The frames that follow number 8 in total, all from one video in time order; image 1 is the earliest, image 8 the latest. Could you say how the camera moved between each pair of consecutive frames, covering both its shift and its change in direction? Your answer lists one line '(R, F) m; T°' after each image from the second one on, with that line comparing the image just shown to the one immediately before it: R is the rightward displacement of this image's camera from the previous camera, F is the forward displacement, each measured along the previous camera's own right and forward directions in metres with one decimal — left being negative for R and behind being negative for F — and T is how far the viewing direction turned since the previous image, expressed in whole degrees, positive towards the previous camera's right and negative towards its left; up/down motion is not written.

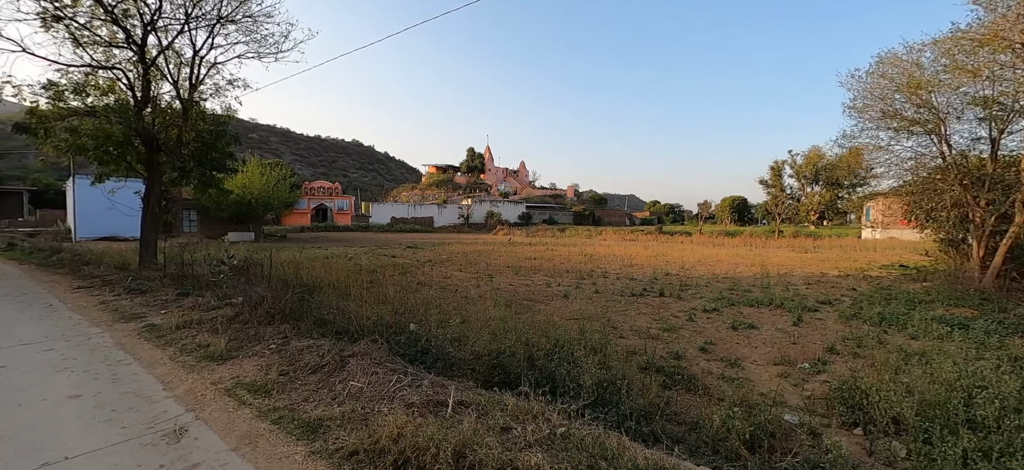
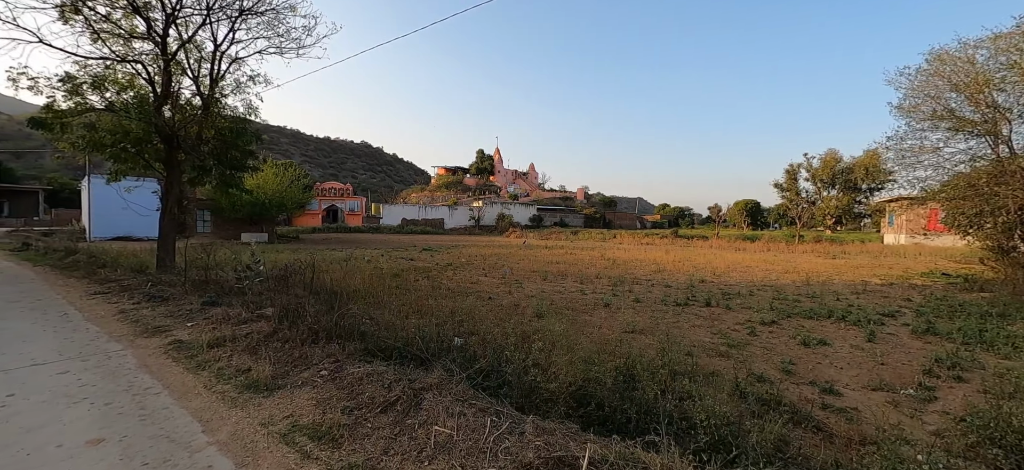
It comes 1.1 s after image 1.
(-0.6, +0.6) m; -1°
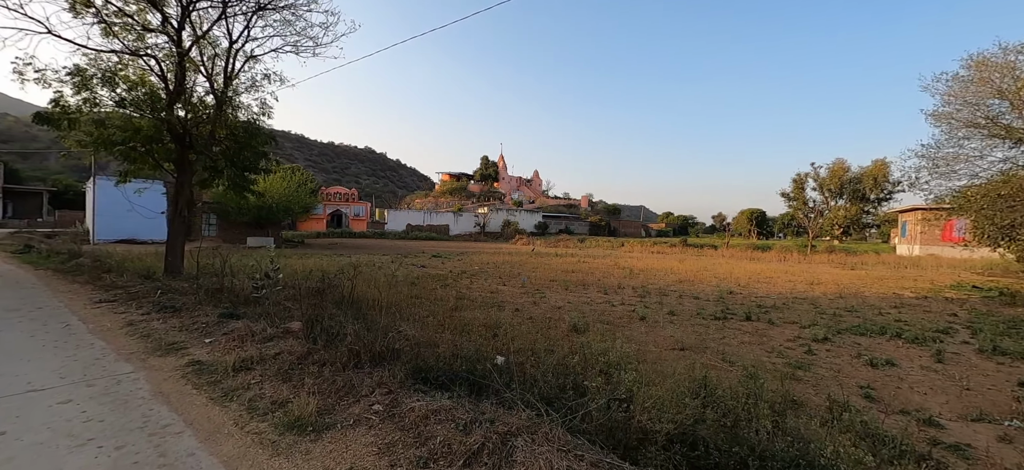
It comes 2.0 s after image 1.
(-0.5, +0.5) m; 0°
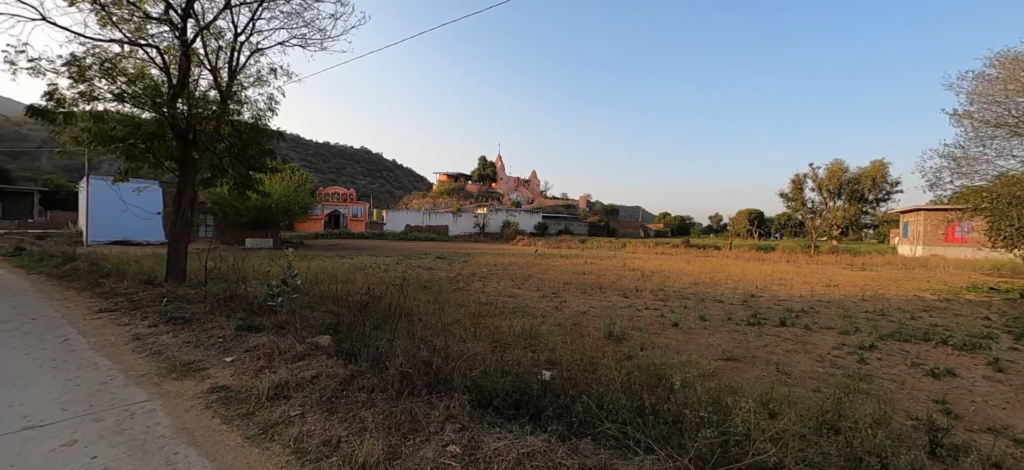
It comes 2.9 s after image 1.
(-0.5, +0.4) m; +1°
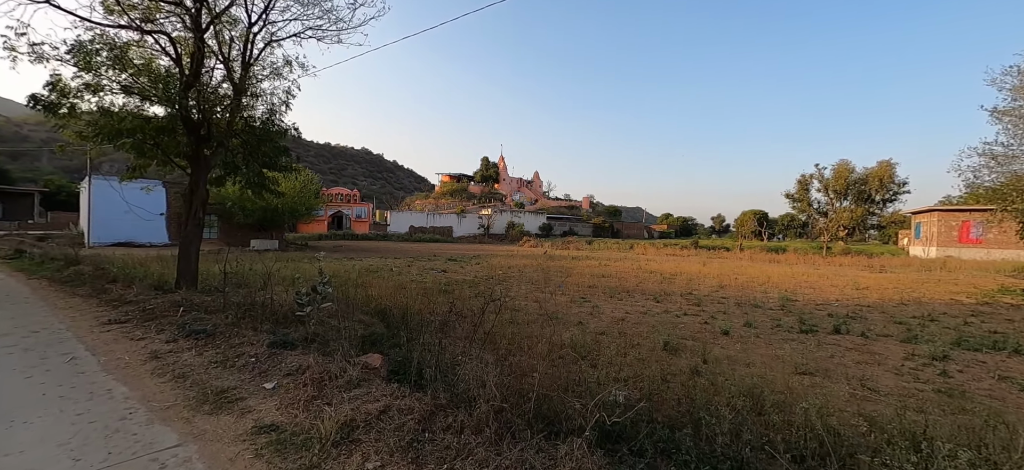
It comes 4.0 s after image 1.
(-0.6, +0.5) m; 0°
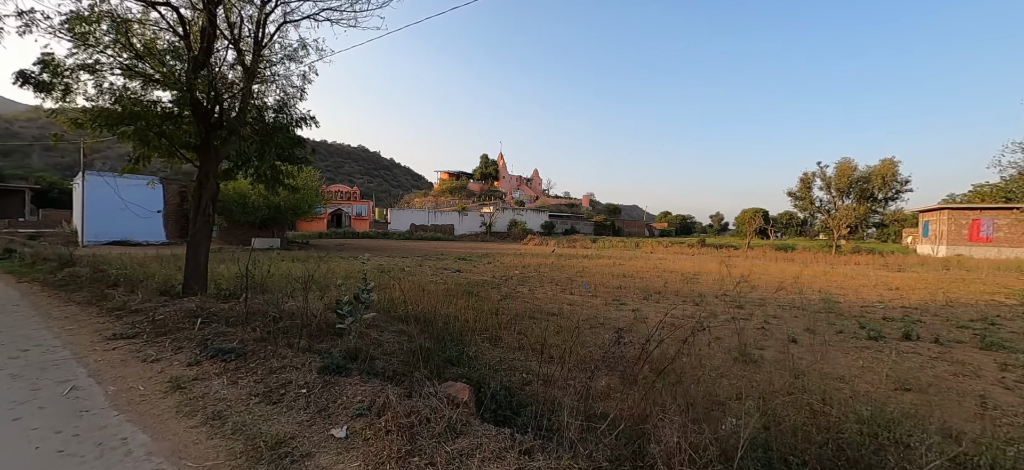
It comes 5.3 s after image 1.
(-0.8, +0.7) m; +1°
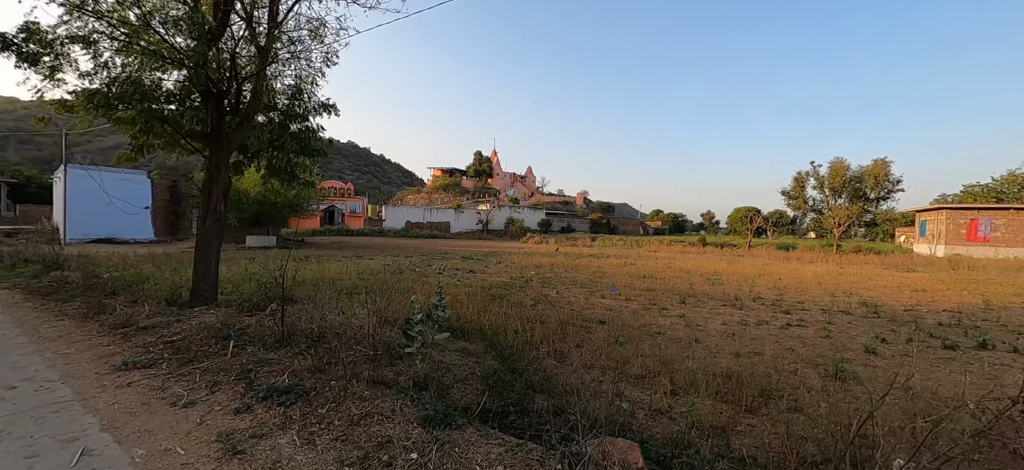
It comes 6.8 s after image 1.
(-0.9, +0.7) m; +1°
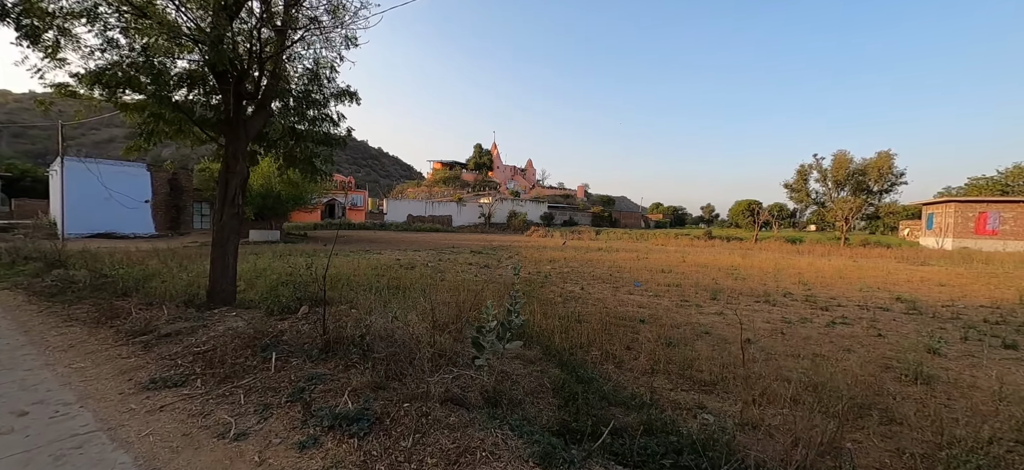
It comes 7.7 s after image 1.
(-0.6, +0.4) m; 0°
